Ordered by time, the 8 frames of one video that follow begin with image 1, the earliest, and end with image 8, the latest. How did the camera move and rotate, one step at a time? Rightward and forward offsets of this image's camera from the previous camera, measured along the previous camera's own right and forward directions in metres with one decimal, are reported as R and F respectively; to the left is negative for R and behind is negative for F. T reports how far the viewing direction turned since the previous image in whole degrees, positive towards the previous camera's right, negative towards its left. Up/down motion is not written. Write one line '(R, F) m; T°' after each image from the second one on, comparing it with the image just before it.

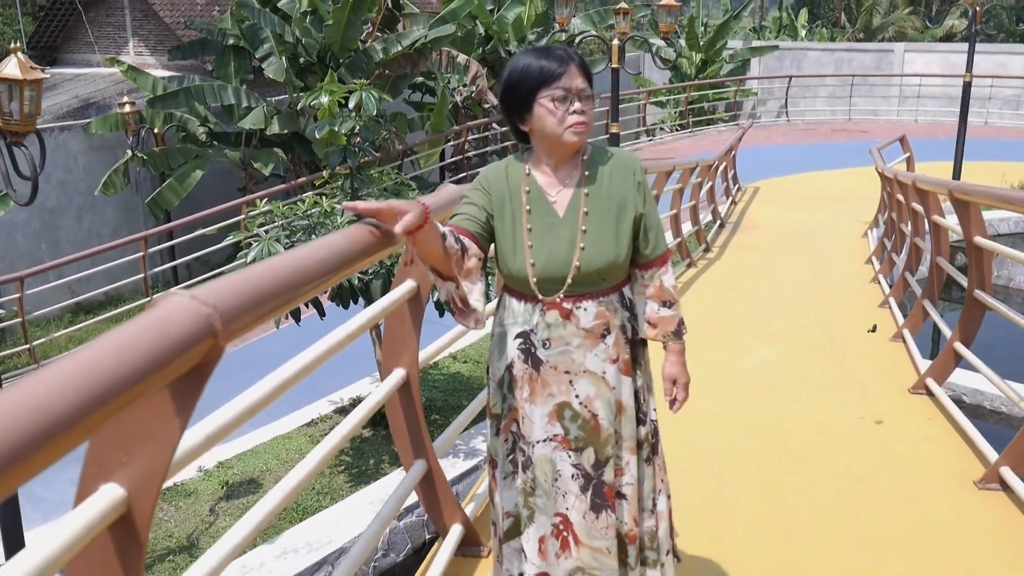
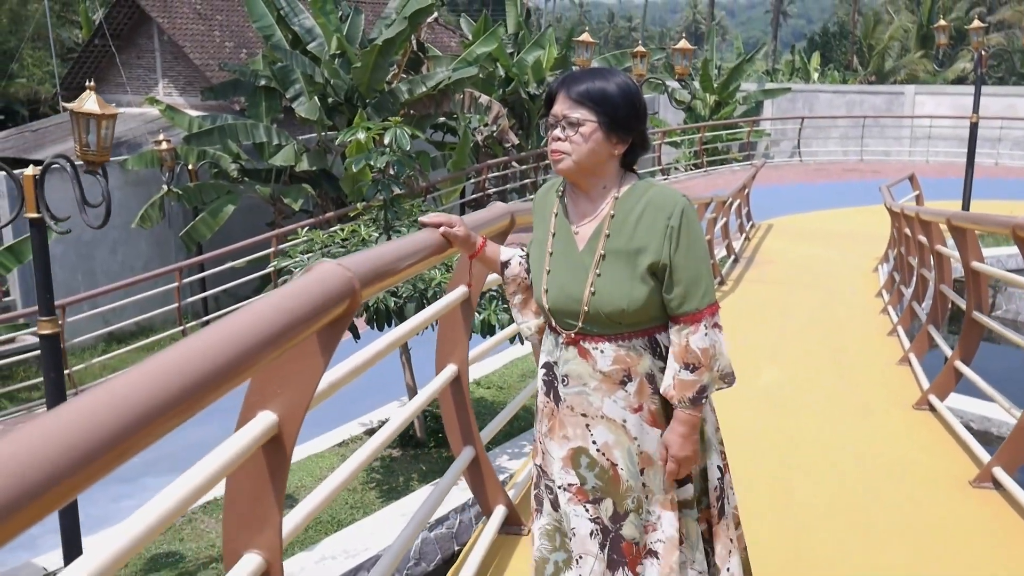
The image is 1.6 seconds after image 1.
(-0.1, -0.3) m; -1°
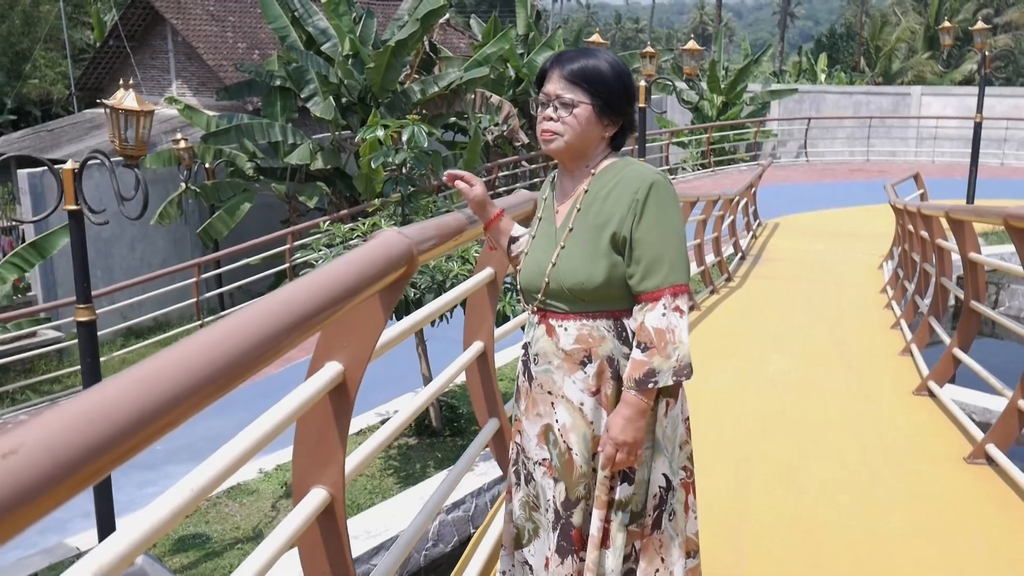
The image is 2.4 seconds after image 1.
(0.0, -0.2) m; 0°
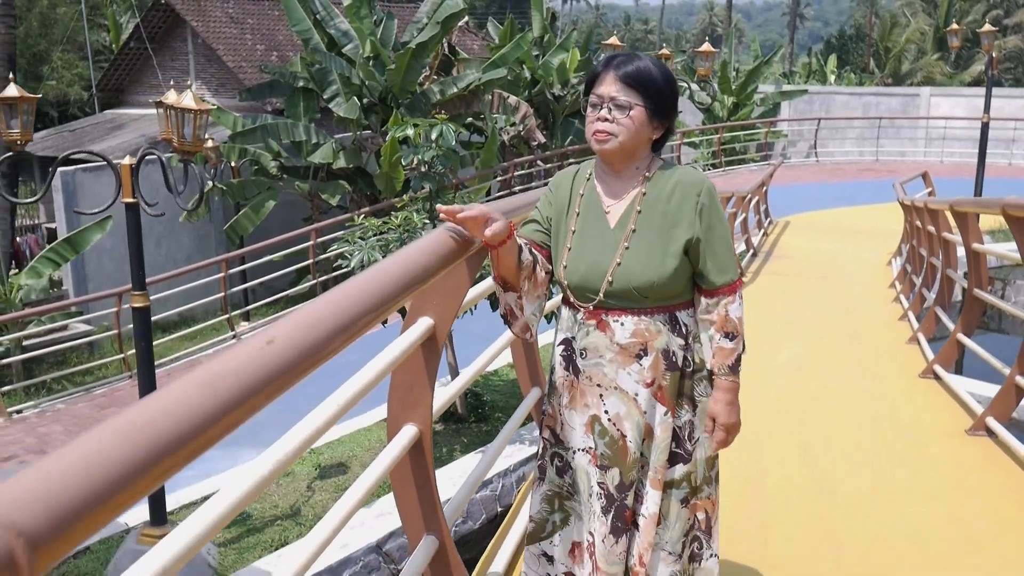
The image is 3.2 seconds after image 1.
(-0.1, -0.3) m; 0°
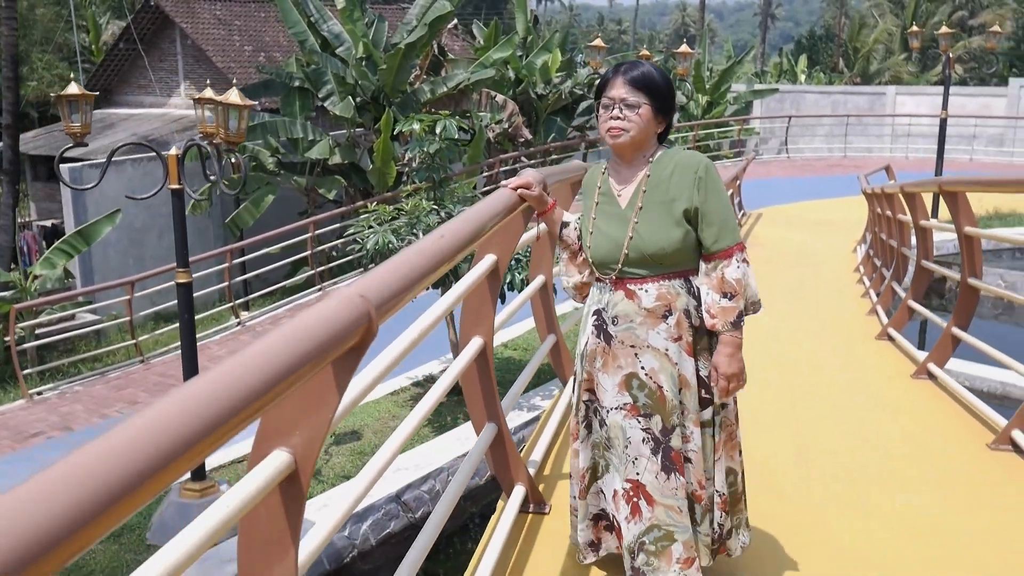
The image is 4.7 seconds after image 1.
(-0.2, -0.6) m; +1°
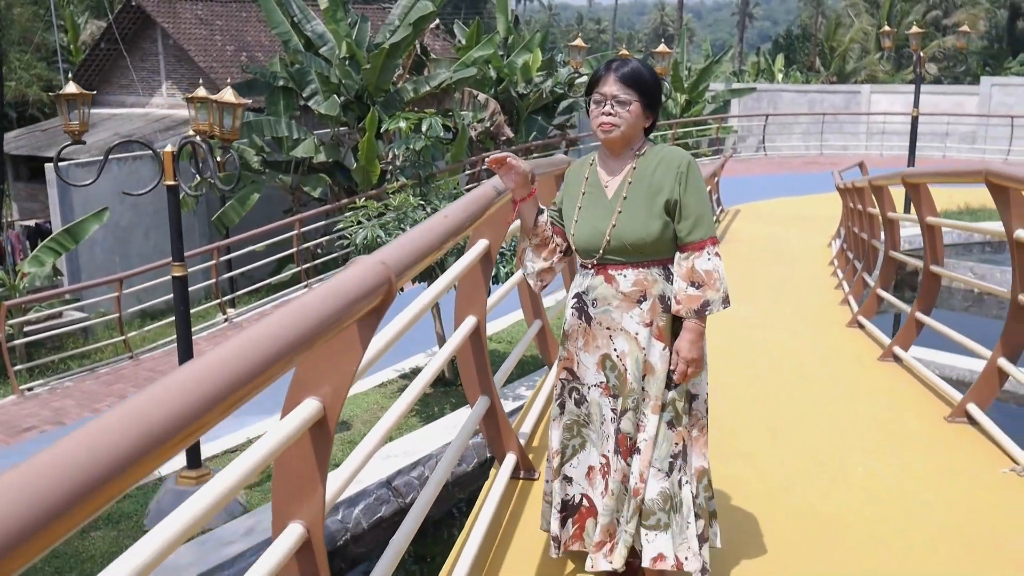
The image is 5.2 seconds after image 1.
(0.0, -0.2) m; +1°
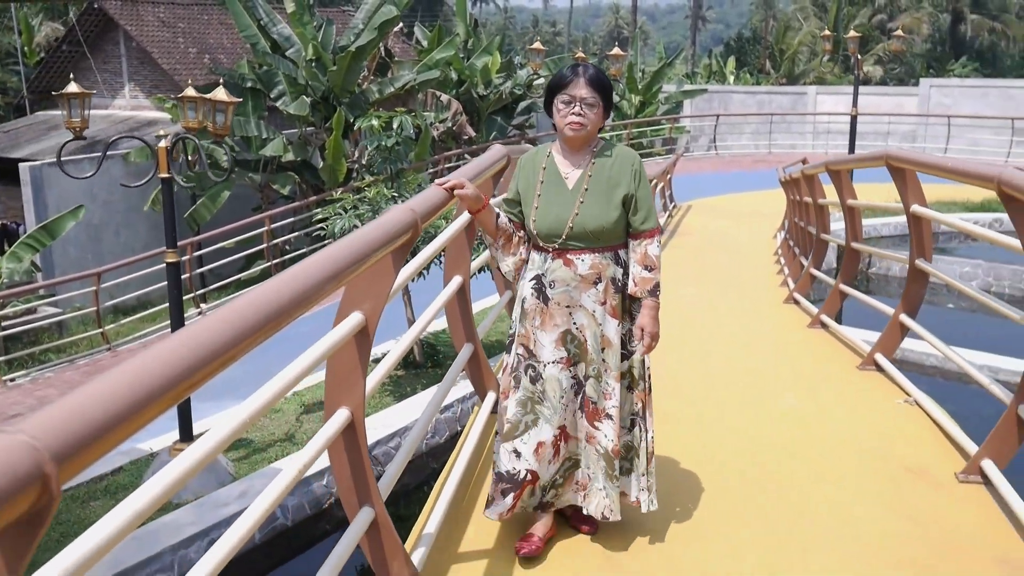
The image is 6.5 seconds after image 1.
(-0.1, -0.5) m; +2°
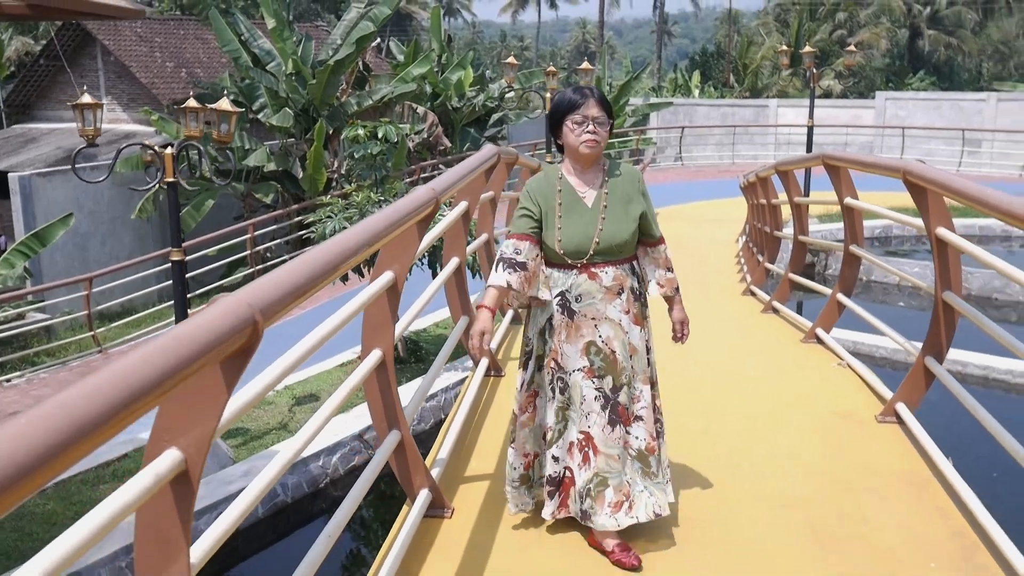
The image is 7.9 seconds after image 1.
(-0.1, -0.5) m; +2°
